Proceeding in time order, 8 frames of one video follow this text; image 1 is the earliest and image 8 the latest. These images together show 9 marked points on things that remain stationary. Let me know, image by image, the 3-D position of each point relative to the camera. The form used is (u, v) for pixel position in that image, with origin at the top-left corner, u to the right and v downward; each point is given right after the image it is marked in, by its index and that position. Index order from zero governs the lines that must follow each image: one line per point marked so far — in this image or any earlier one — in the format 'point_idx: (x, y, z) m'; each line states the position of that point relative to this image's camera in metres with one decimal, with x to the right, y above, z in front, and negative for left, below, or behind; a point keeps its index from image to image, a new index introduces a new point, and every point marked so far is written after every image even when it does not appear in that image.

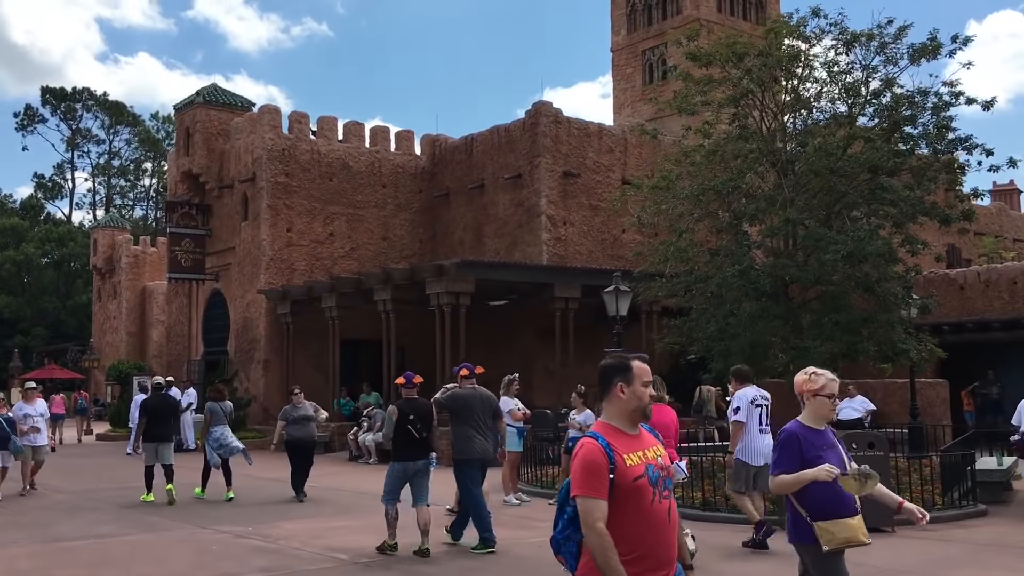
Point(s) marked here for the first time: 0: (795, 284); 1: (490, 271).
0: (+4.2, +0.1, +14.2) m
1: (-0.4, +0.3, +19.3) m
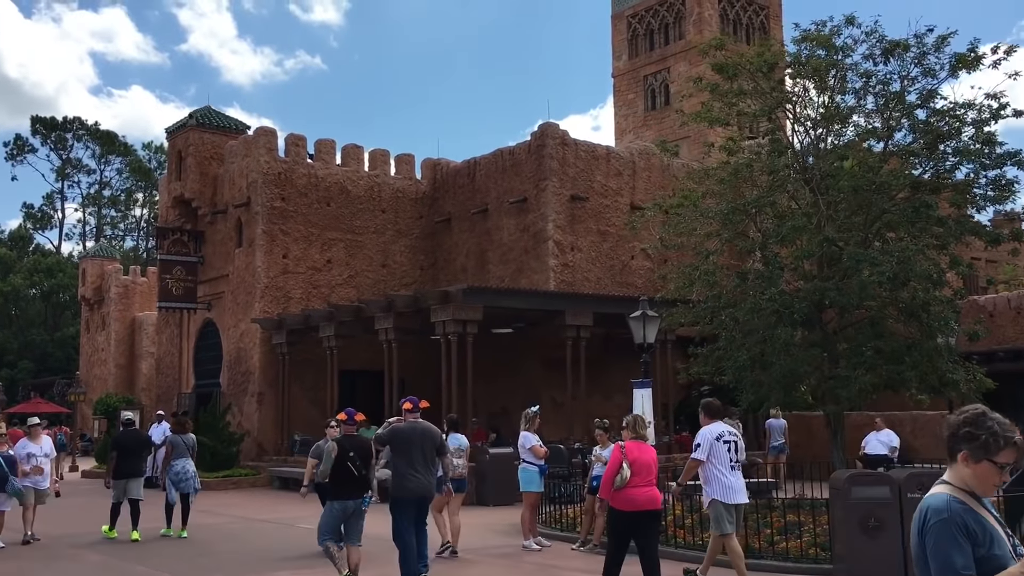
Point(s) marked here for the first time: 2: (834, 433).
0: (+4.4, -0.3, +13.3) m
1: (-0.3, -0.2, +18.3) m
2: (+4.5, -2.0, +13.5) m
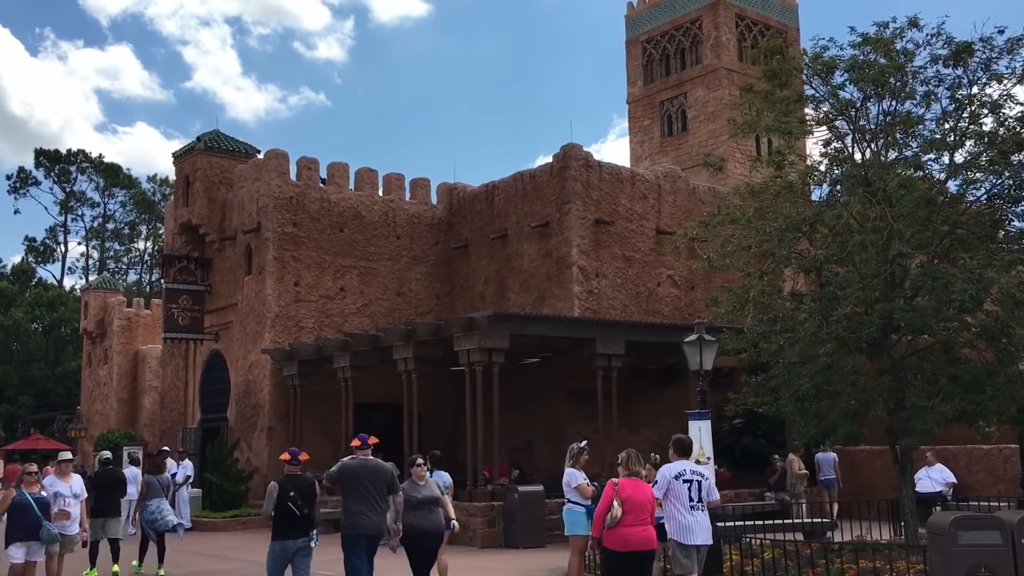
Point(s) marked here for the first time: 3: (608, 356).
0: (+4.9, -0.6, +12.2) m
1: (+0.3, -0.7, +17.2) m
2: (+5.0, -2.3, +12.3) m
3: (+1.8, -1.3, +18.1) m
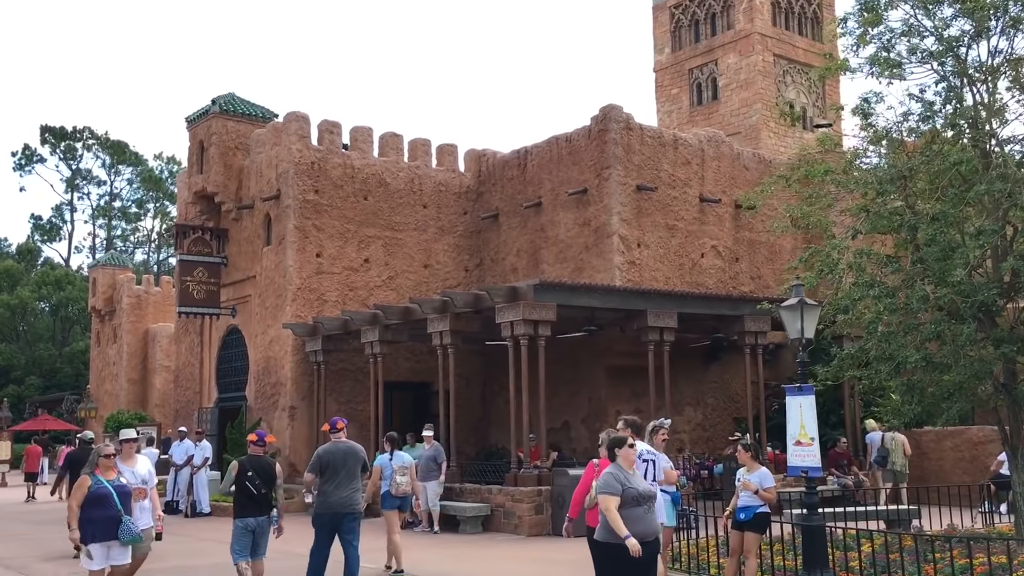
0: (+5.7, -0.1, +10.8) m
1: (+1.0, -0.1, +15.9) m
2: (+5.8, -1.9, +11.0) m
3: (+2.6, -0.7, +16.7) m
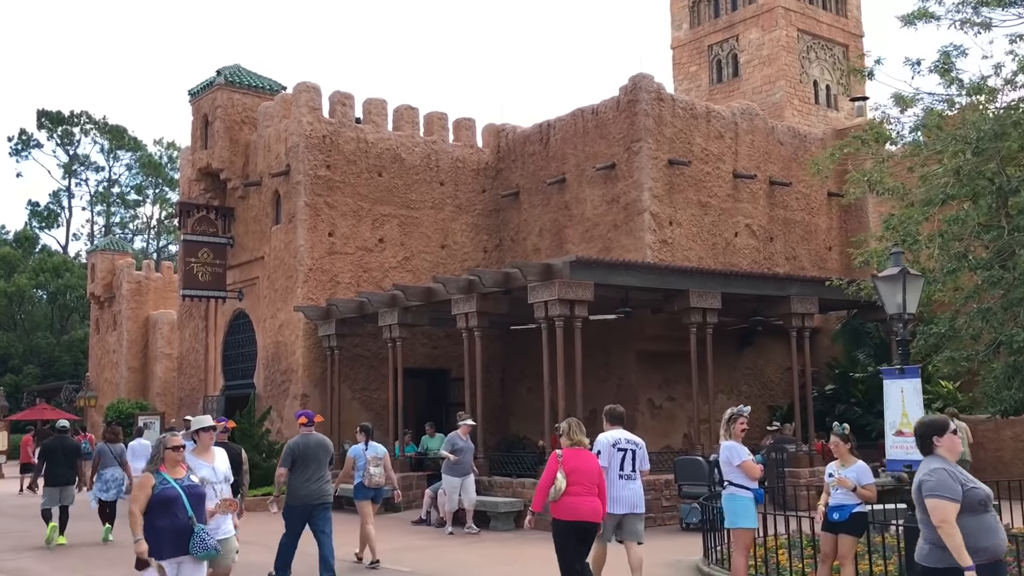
0: (+6.2, +0.2, +9.6) m
1: (+1.5, +0.2, +14.7) m
2: (+6.3, -1.6, +9.9) m
3: (+3.1, -0.4, +15.6) m
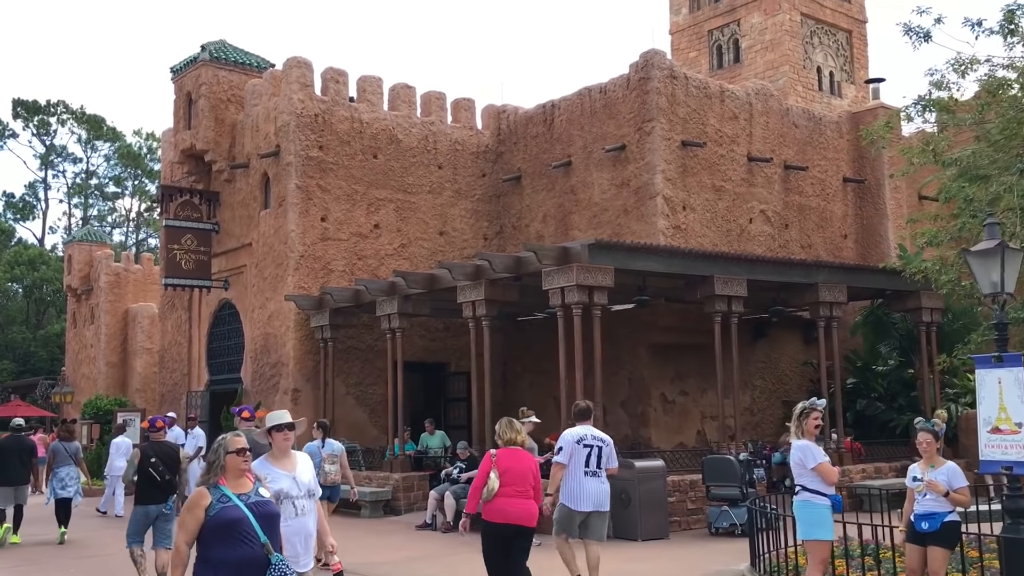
0: (+6.5, +0.4, +8.6) m
1: (+1.7, +0.4, +13.6) m
2: (+6.5, -1.4, +8.9) m
3: (+3.3, -0.2, +14.5) m
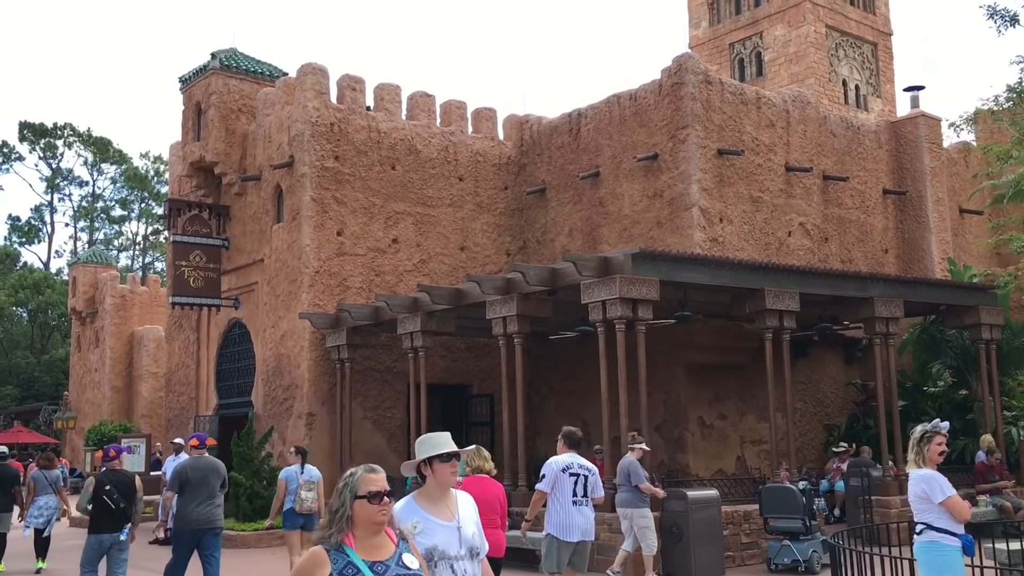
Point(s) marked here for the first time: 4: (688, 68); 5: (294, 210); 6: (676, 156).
0: (+6.9, +0.3, +7.6) m
1: (+2.2, +0.3, +12.6) m
2: (+7.0, -1.4, +7.7) m
3: (+3.7, -0.4, +13.4) m
4: (+3.2, +4.0, +17.4) m
5: (-4.0, +1.5, +17.8) m
6: (+3.0, +2.4, +17.5) m
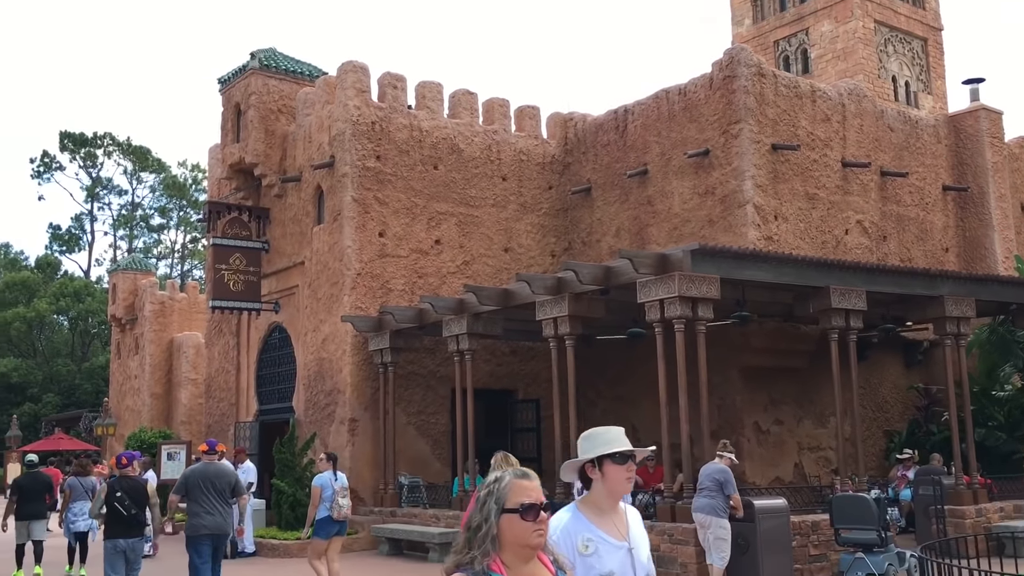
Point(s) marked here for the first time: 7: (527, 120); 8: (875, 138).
0: (+7.4, +0.4, +6.8) m
1: (+2.8, +0.3, +11.9) m
2: (+7.5, -1.3, +7.0) m
3: (+4.4, -0.3, +12.8) m
4: (+4.0, +4.0, +16.8) m
5: (-3.2, +1.4, +17.4) m
6: (+3.8, +2.4, +16.9) m
7: (+0.3, +3.5, +19.9) m
8: (+7.1, +2.9, +18.8) m
